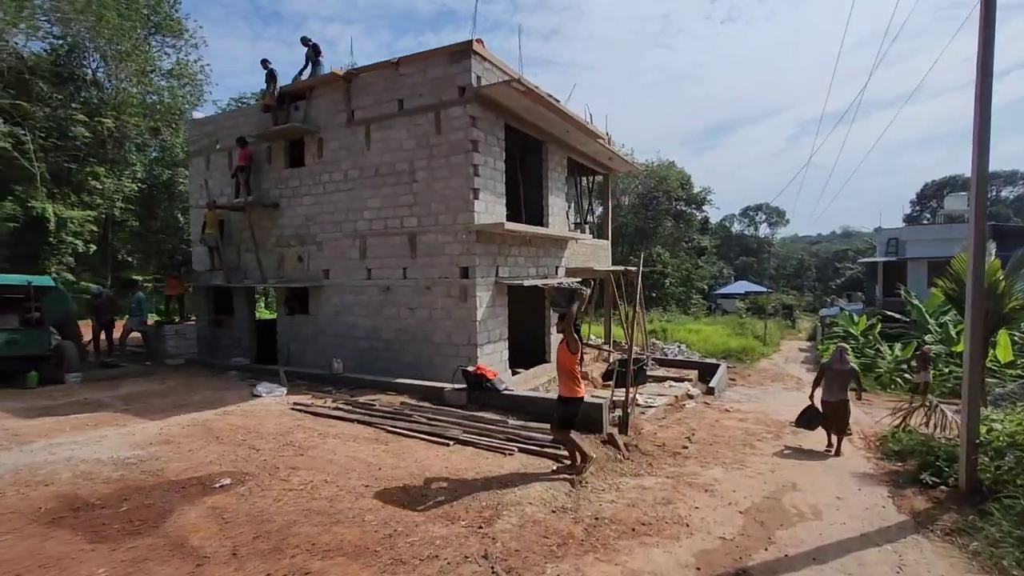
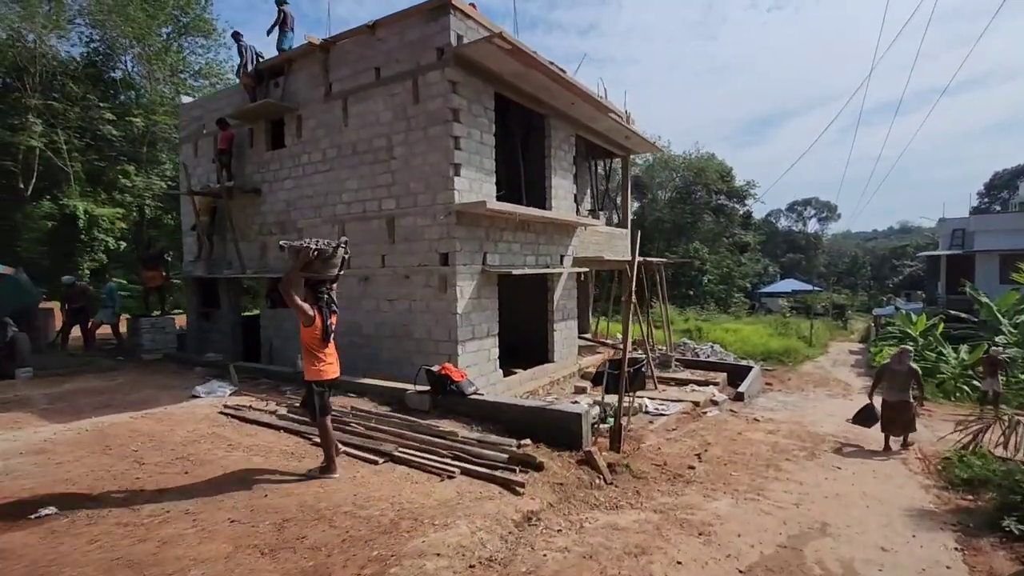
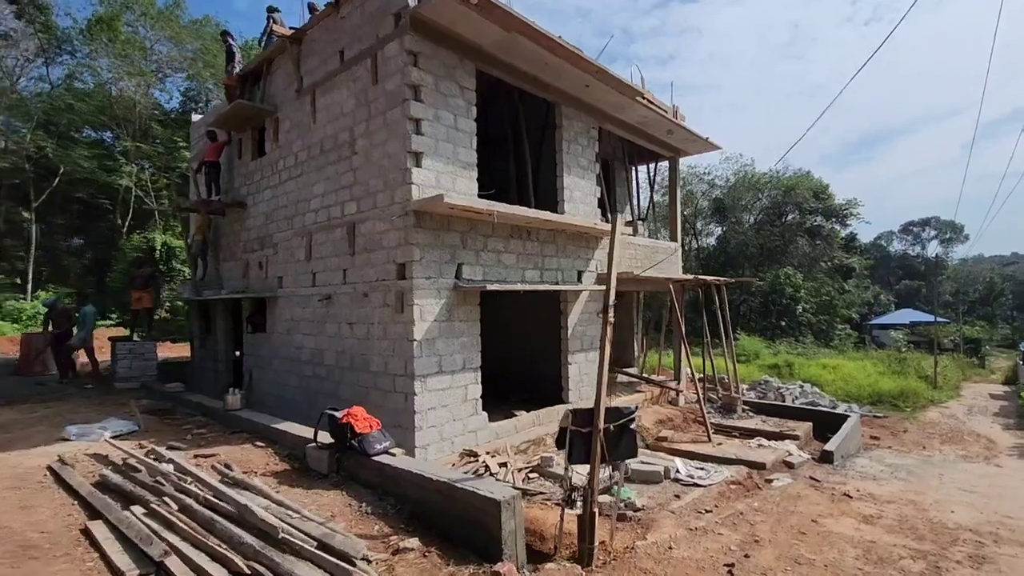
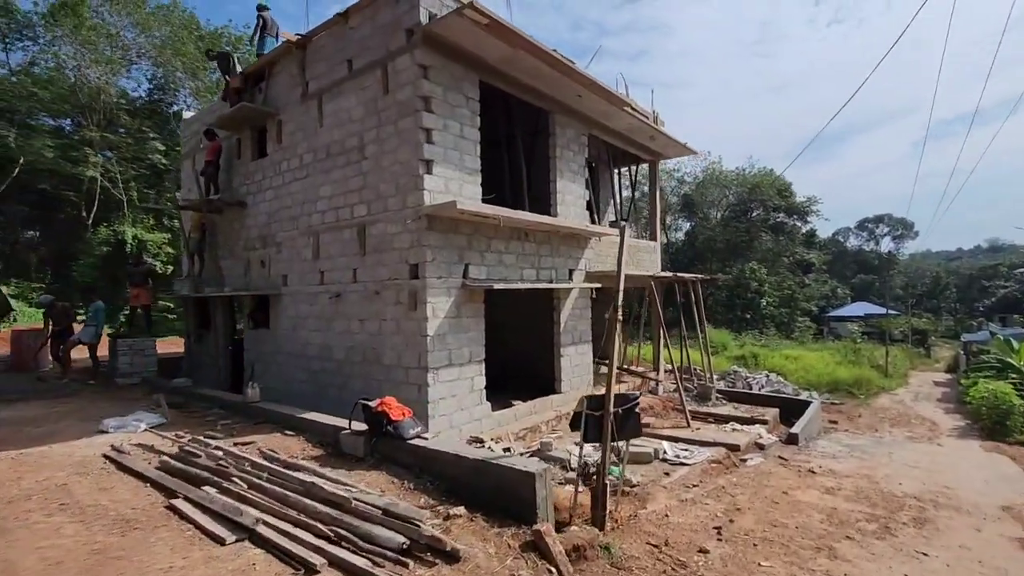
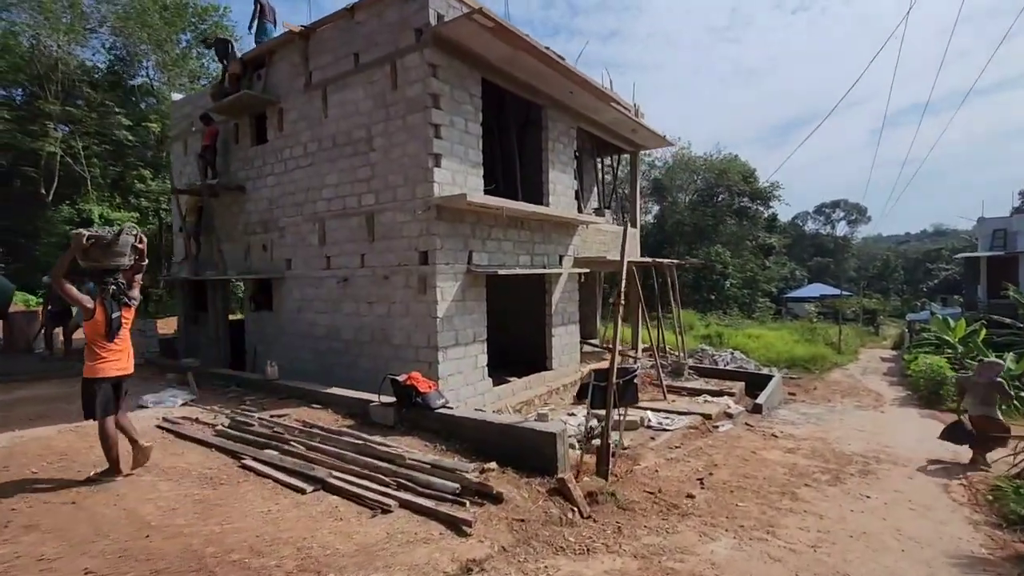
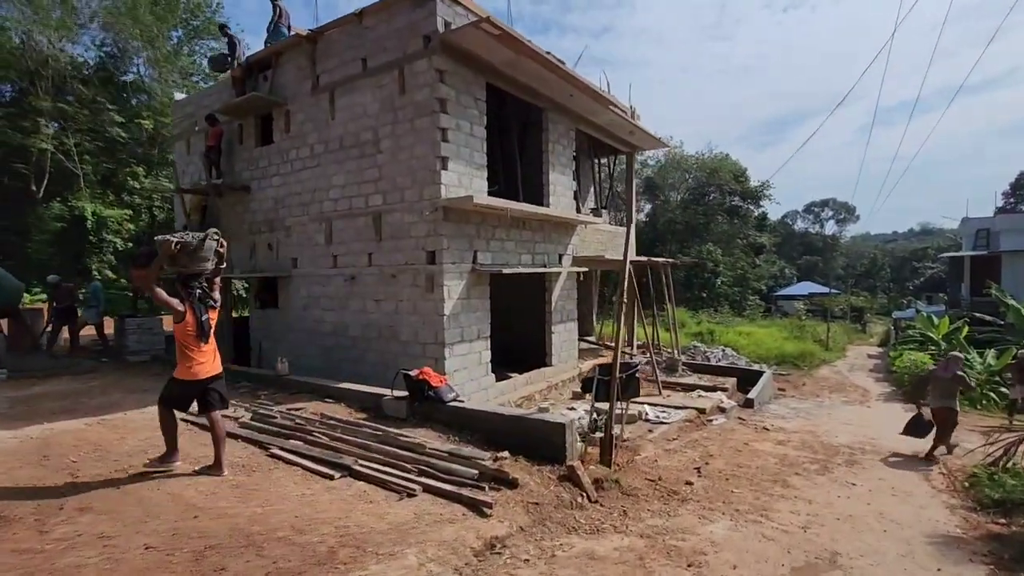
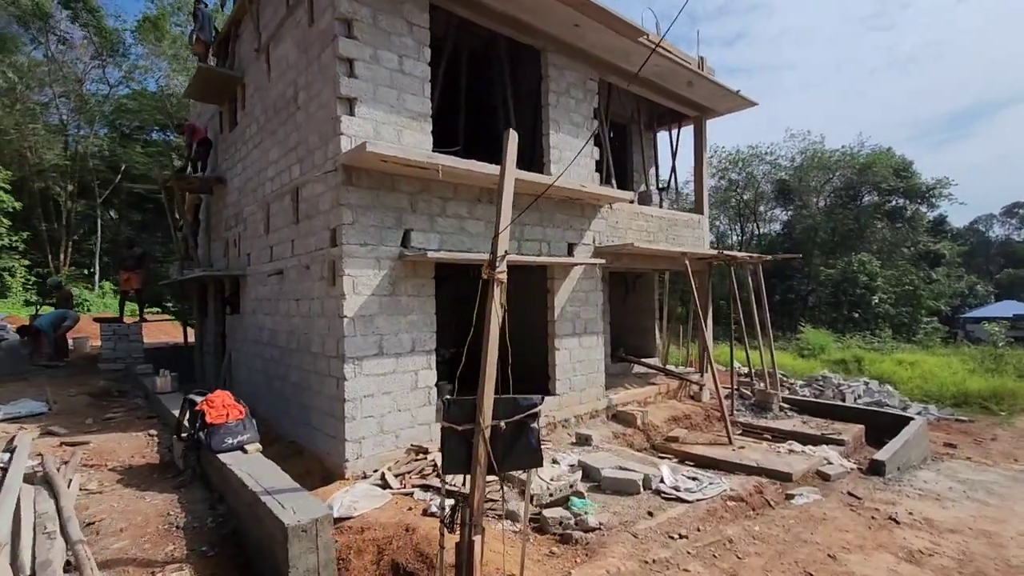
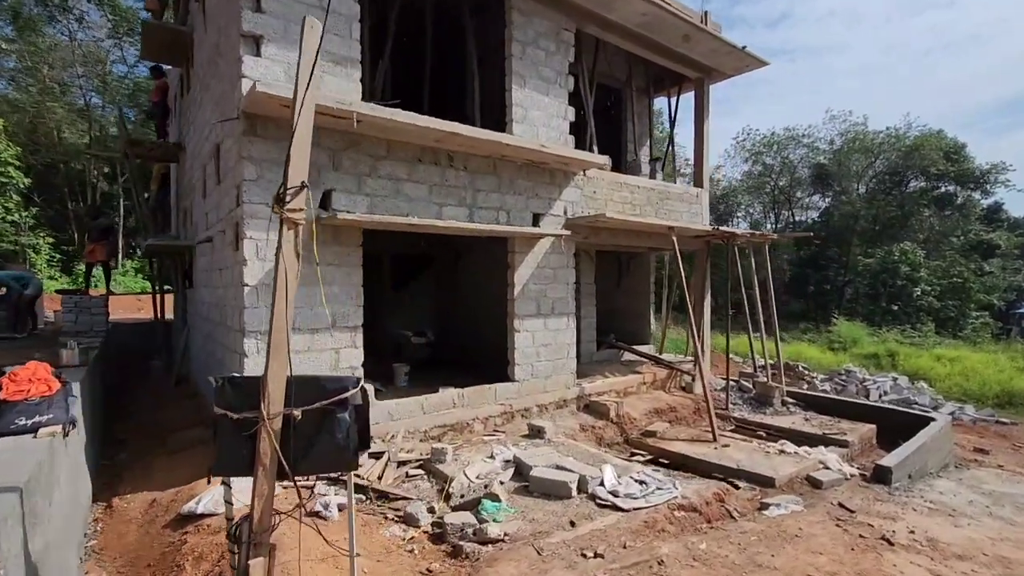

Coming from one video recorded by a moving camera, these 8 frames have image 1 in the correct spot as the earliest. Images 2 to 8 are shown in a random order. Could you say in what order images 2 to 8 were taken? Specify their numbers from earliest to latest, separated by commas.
2, 6, 5, 4, 3, 7, 8
